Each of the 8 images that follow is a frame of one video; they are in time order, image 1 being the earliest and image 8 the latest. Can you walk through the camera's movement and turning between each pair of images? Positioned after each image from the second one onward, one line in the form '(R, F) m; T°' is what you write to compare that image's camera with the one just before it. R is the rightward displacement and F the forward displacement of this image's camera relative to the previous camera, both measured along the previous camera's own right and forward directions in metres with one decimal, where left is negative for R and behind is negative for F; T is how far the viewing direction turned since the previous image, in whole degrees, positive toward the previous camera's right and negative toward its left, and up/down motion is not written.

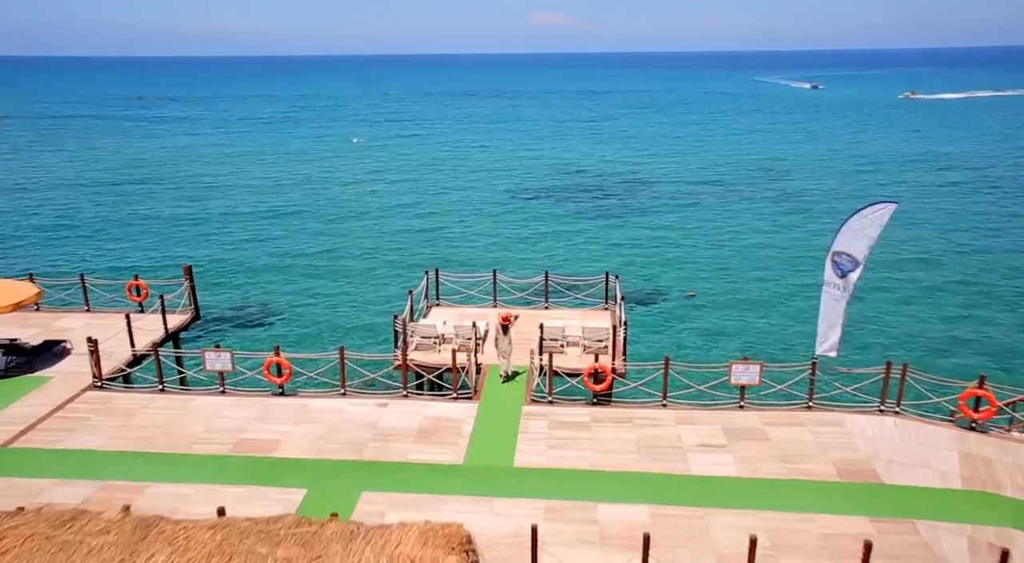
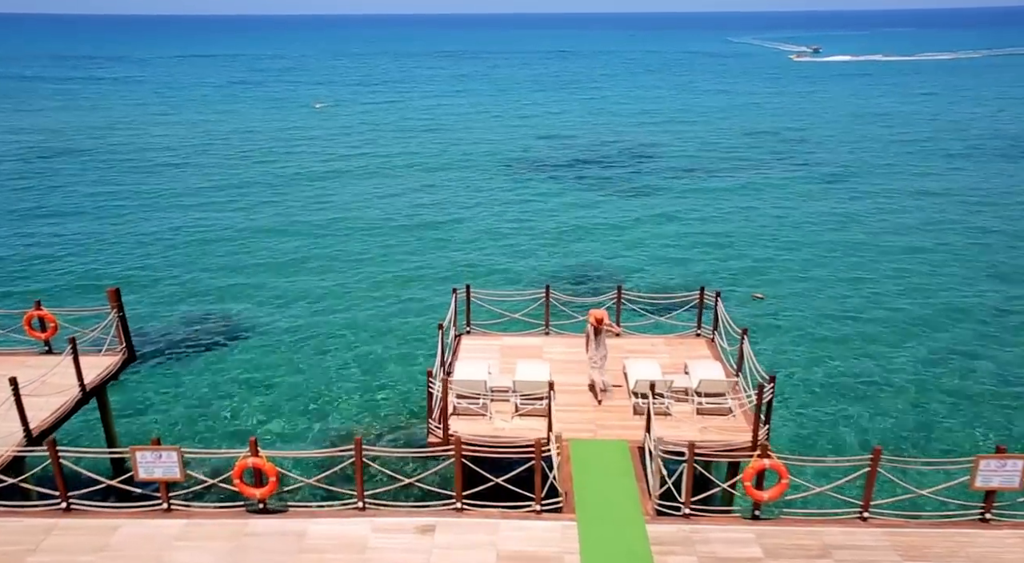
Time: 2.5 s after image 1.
(-3.6, +10.6) m; +3°
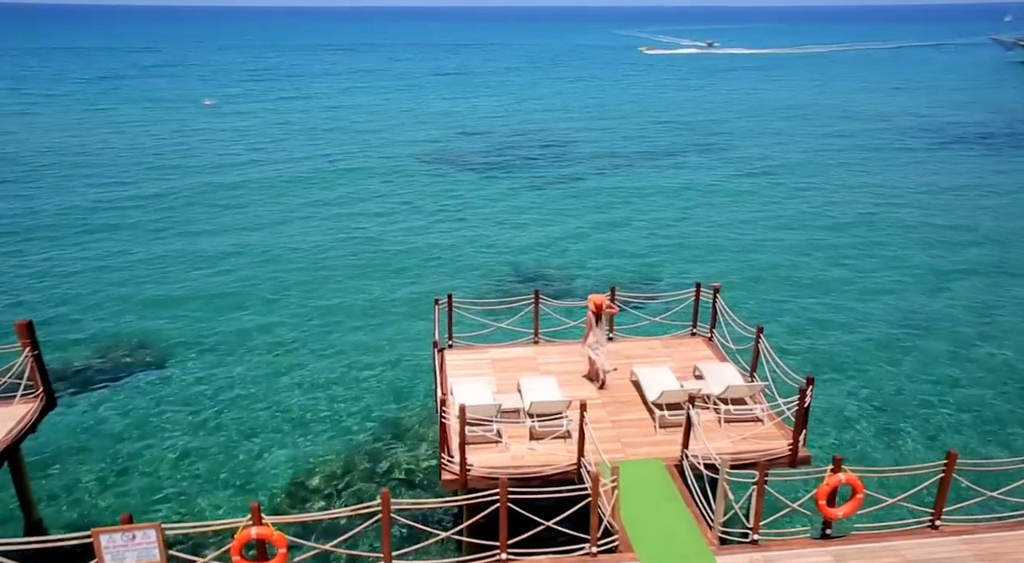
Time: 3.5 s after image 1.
(-3.2, +2.8) m; +9°
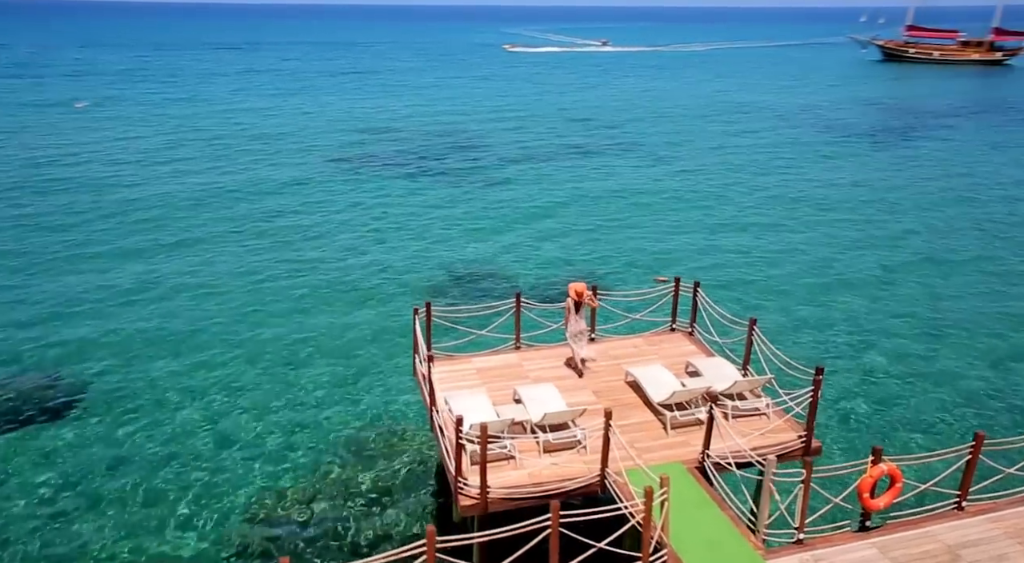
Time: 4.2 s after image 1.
(-2.9, +1.5) m; +9°
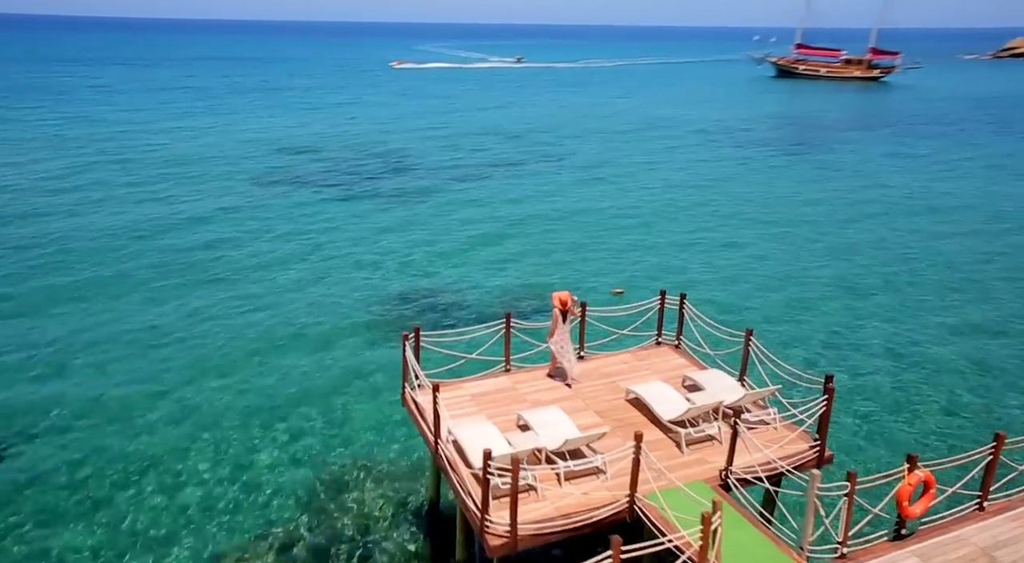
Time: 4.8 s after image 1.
(-2.5, +1.2) m; +7°
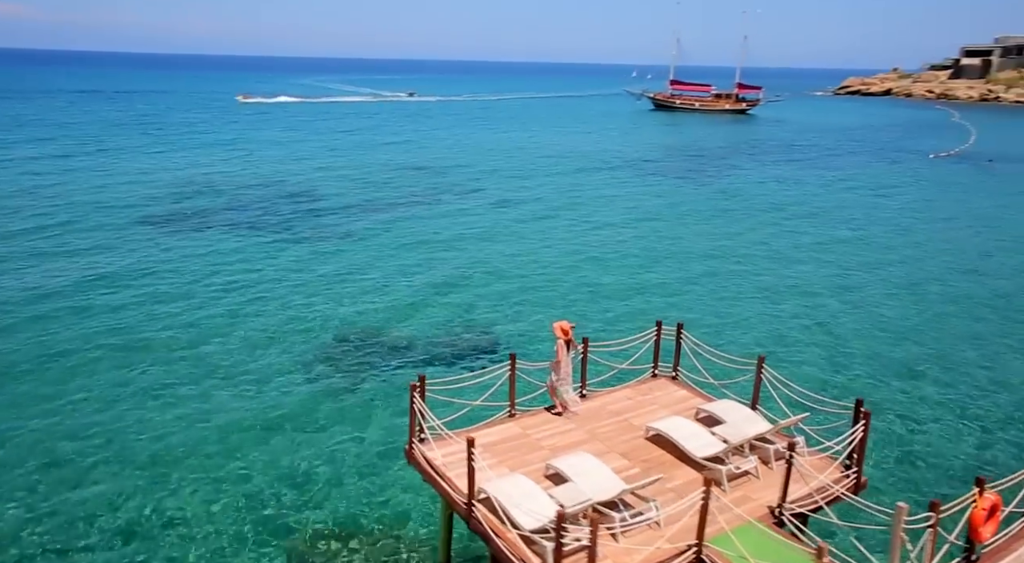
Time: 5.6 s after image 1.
(-3.3, +1.9) m; +9°
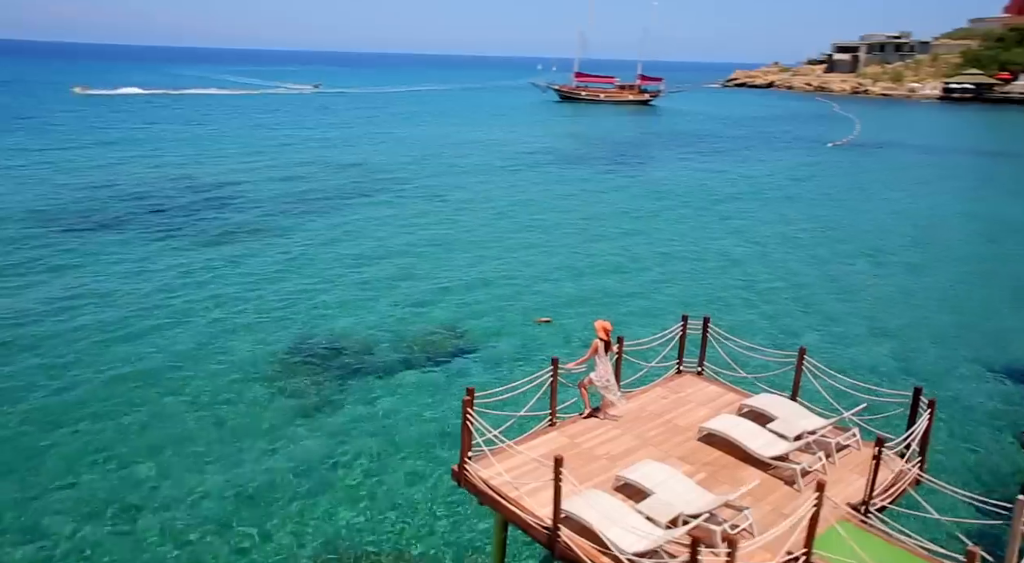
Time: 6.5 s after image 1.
(-3.5, +1.9) m; +8°
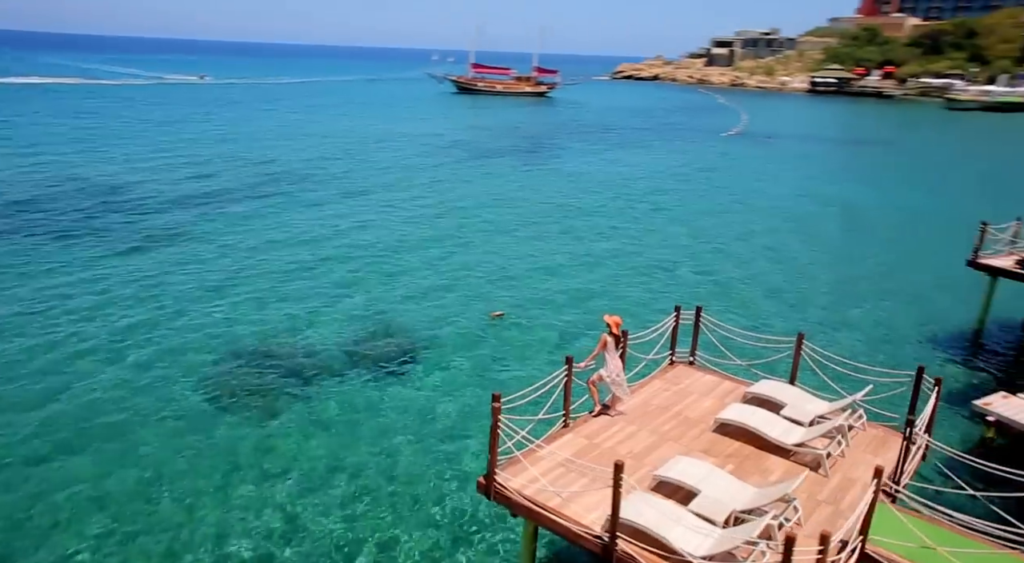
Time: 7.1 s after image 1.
(-2.7, +1.2) m; +8°
